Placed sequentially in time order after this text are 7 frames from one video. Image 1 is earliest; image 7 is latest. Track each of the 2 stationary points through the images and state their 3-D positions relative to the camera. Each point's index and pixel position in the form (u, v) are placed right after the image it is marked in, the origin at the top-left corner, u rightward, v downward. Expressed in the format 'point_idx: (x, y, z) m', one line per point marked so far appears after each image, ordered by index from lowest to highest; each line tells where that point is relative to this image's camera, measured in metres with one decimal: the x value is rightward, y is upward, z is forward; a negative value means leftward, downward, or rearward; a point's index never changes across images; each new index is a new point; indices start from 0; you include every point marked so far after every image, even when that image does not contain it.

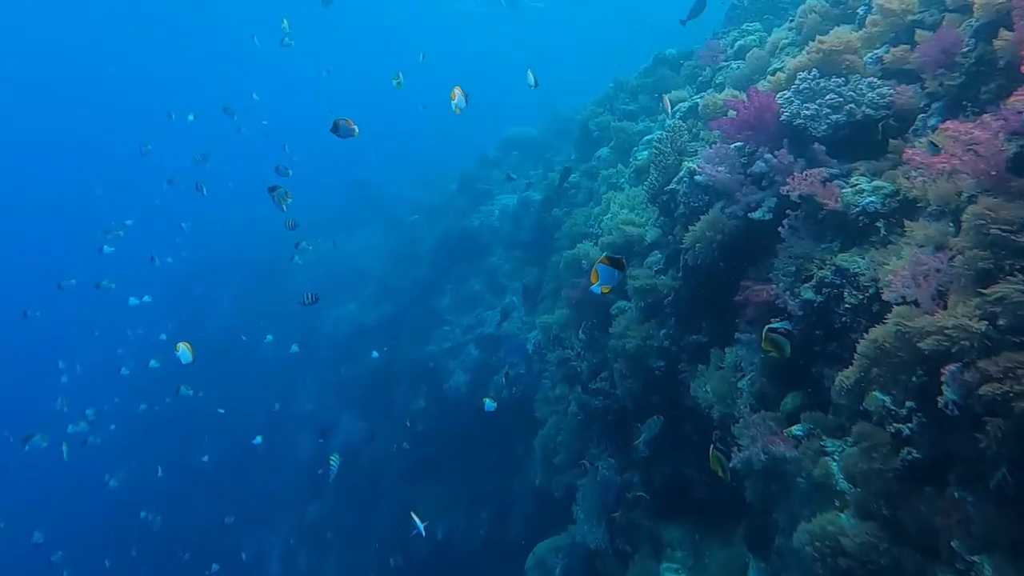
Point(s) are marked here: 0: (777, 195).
0: (+3.0, +1.1, +5.0) m
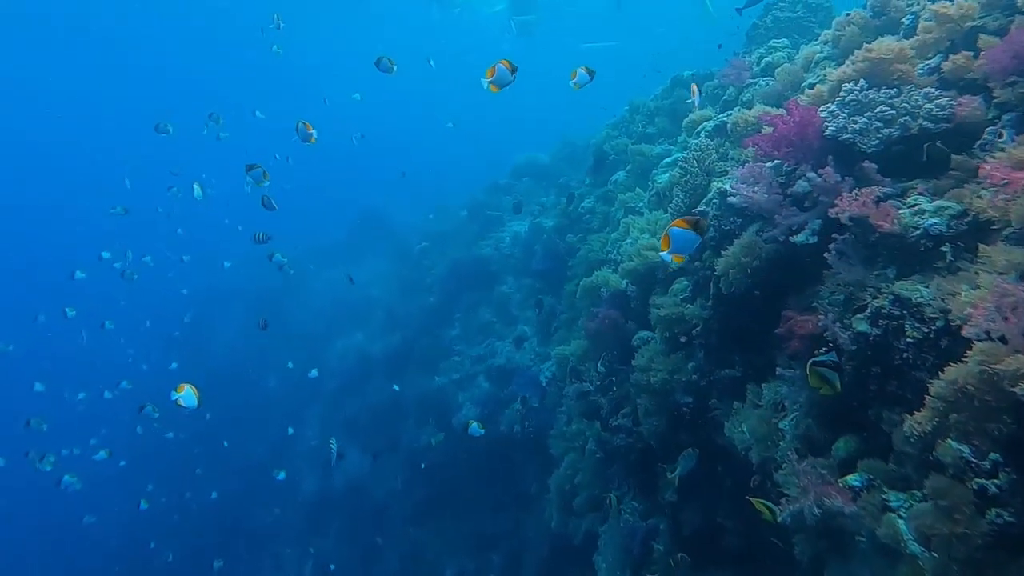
0: (+3.2, +0.7, +4.6) m
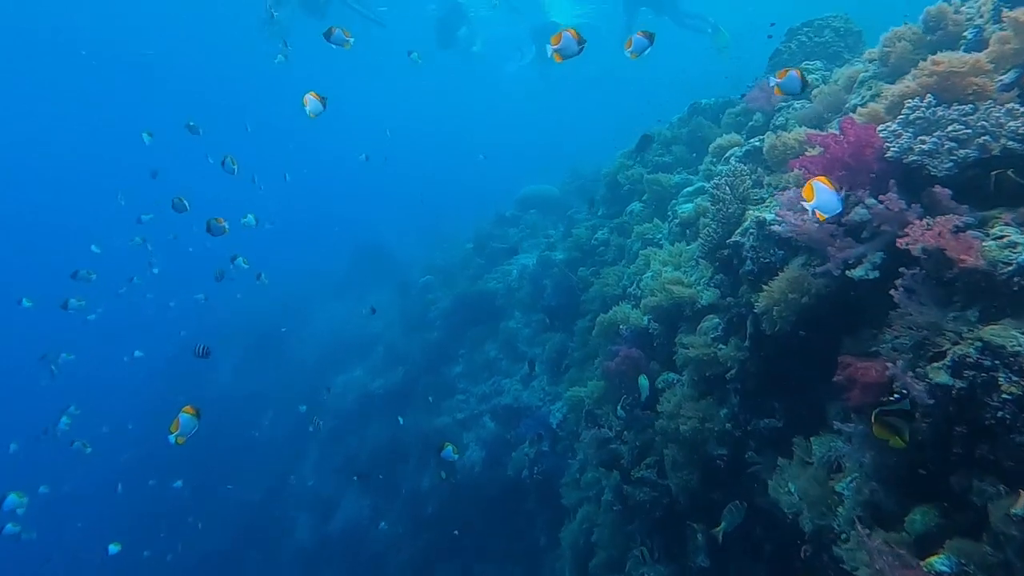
0: (+3.4, +0.3, +4.0) m
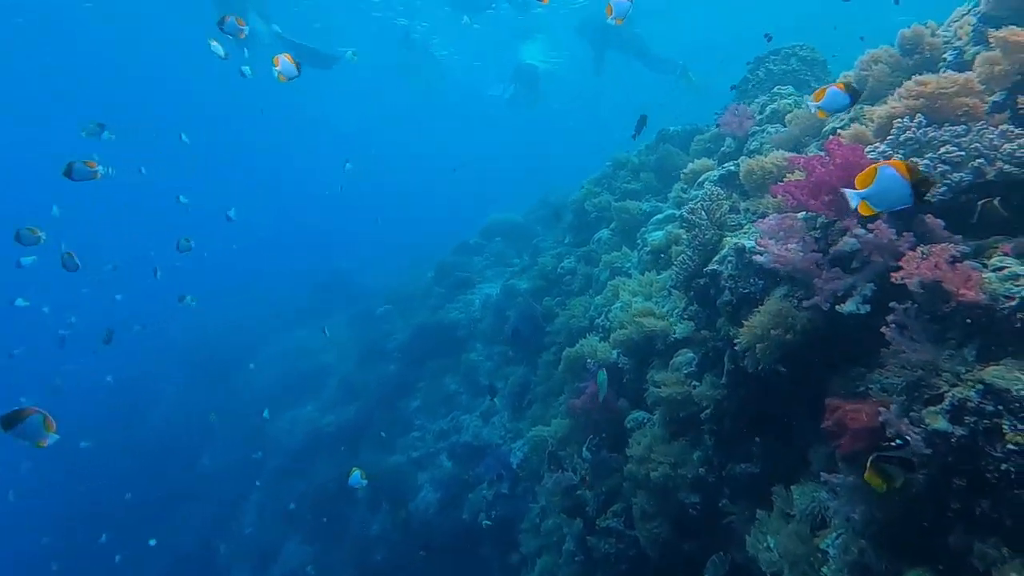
0: (+3.0, +0.1, +3.7) m
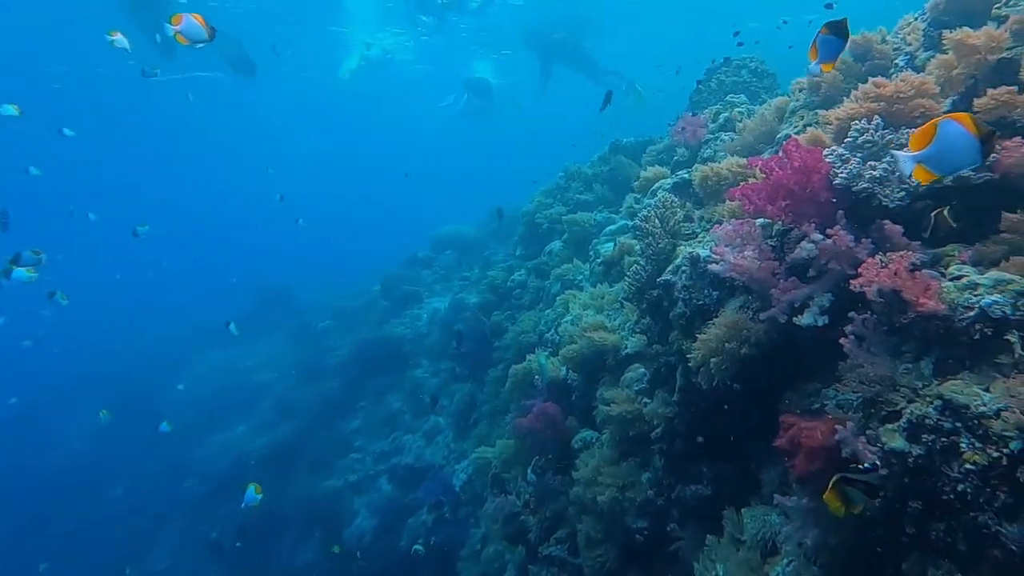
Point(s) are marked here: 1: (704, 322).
0: (+2.5, 0.0, +3.5) m
1: (+1.9, -0.3, +4.4) m
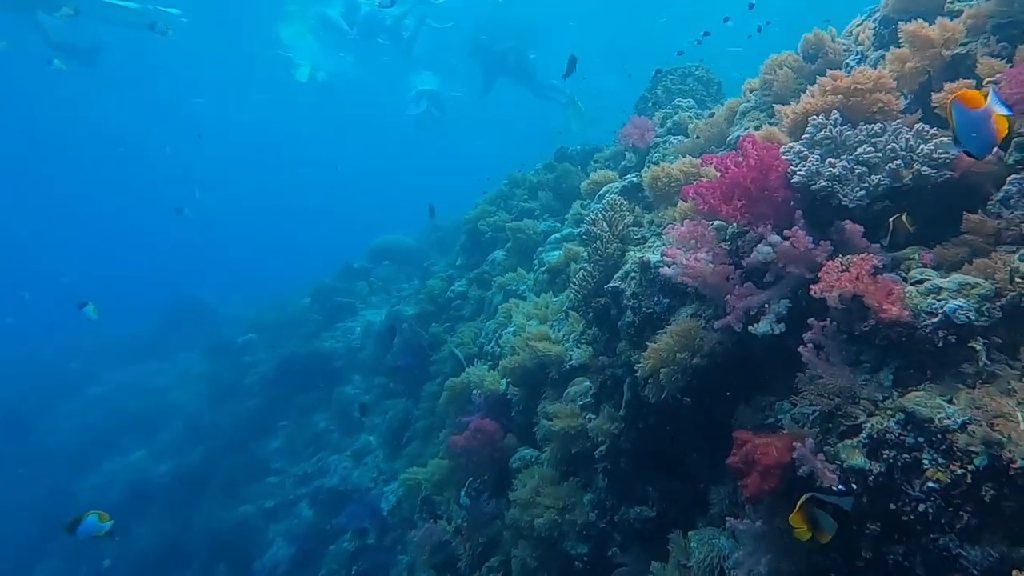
0: (+2.0, -0.1, +3.2) m
1: (+1.3, -0.4, +4.1) m
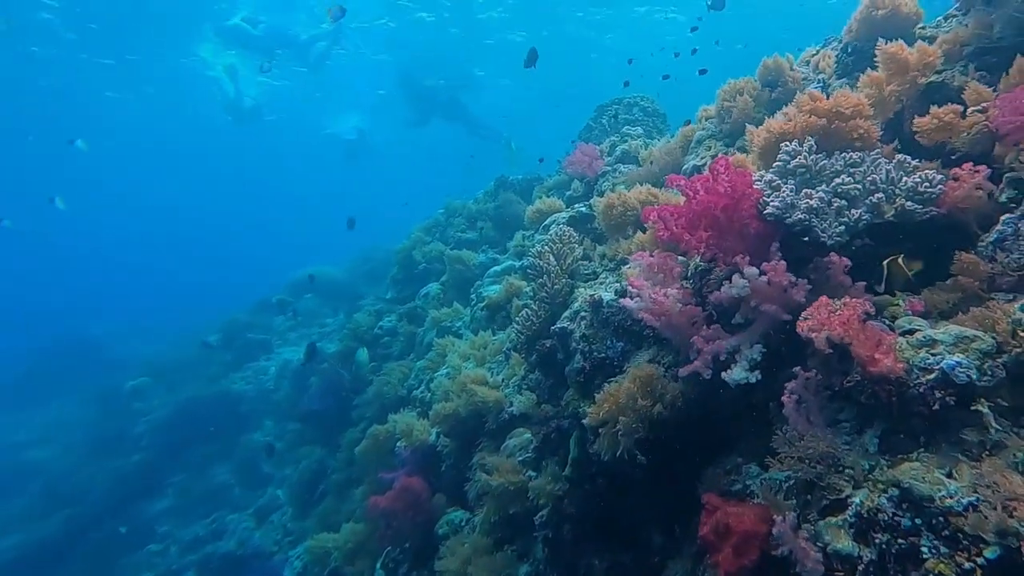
0: (+1.5, -0.3, +2.8) m
1: (+0.7, -0.7, +3.5) m
